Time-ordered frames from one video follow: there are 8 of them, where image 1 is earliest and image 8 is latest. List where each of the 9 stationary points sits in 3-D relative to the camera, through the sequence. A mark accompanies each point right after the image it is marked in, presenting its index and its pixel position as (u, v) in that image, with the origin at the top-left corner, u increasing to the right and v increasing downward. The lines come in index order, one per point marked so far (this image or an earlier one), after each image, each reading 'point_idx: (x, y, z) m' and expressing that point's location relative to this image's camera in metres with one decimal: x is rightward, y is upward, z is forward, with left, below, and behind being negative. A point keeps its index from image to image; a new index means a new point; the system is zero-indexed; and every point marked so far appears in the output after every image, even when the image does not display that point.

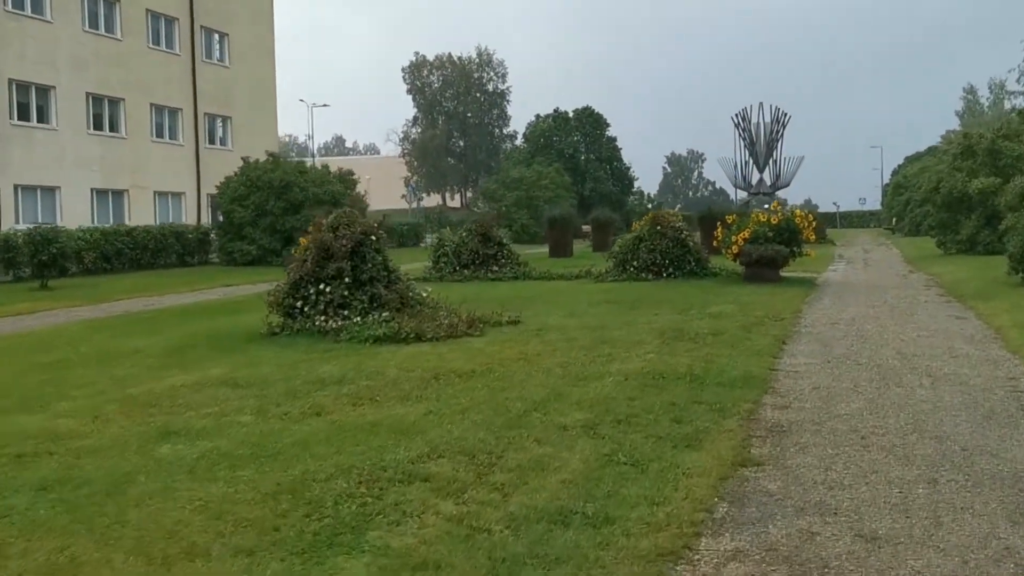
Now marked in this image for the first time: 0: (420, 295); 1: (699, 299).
0: (-1.1, -0.1, +13.7) m
1: (+2.8, -0.2, +17.0) m
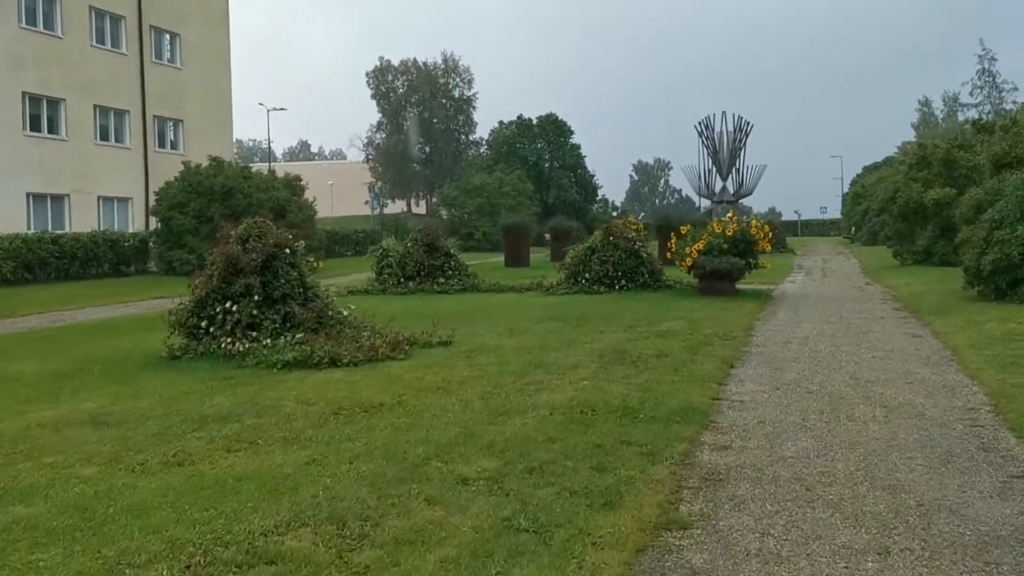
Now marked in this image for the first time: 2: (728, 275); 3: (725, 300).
0: (-1.9, -0.3, +12.5) m
1: (+2.0, -0.4, +15.9) m
2: (+3.6, +0.2, +18.7) m
3: (+3.5, -0.2, +18.3) m
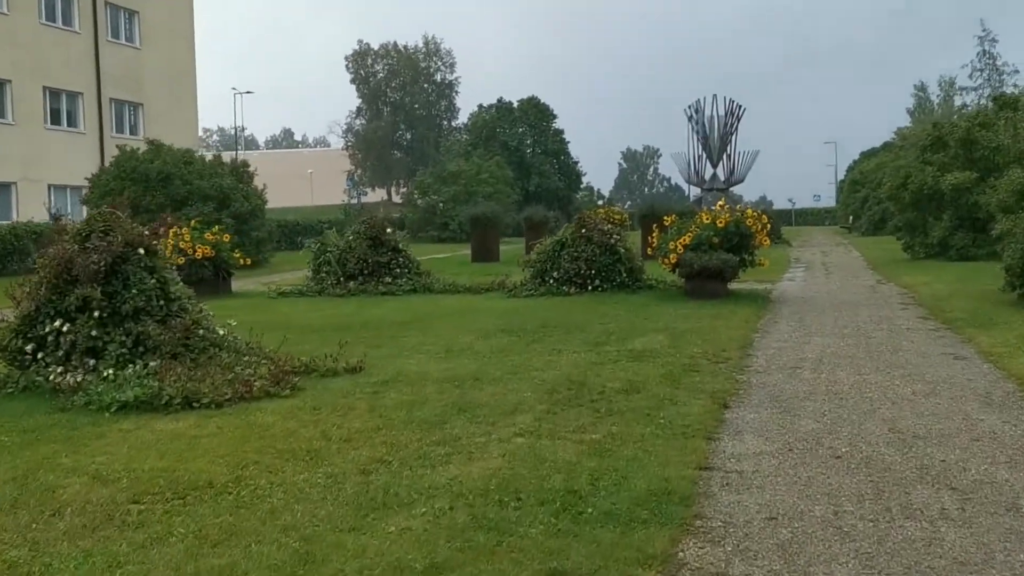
0: (-2.6, -0.4, +9.6) m
1: (+1.3, -0.4, +13.0) m
2: (+3.0, +0.2, +15.9) m
3: (+2.8, -0.2, +15.4) m
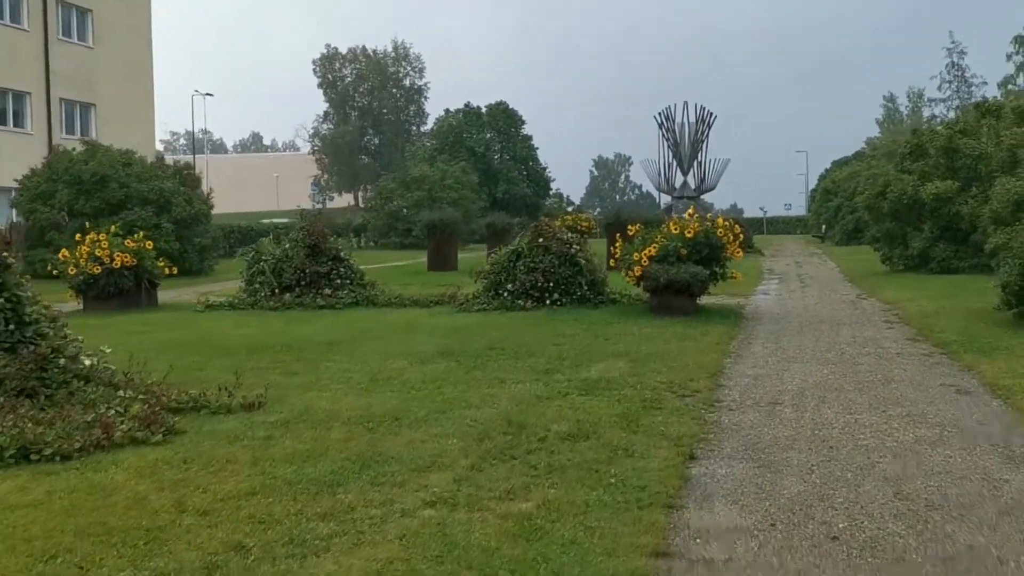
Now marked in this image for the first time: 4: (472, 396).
0: (-3.1, -0.5, +8.1) m
1: (+0.7, -0.6, +11.5) m
2: (+2.3, 0.0, +14.5) m
3: (+2.1, -0.4, +14.0) m
4: (-0.3, -0.8, +8.6) m
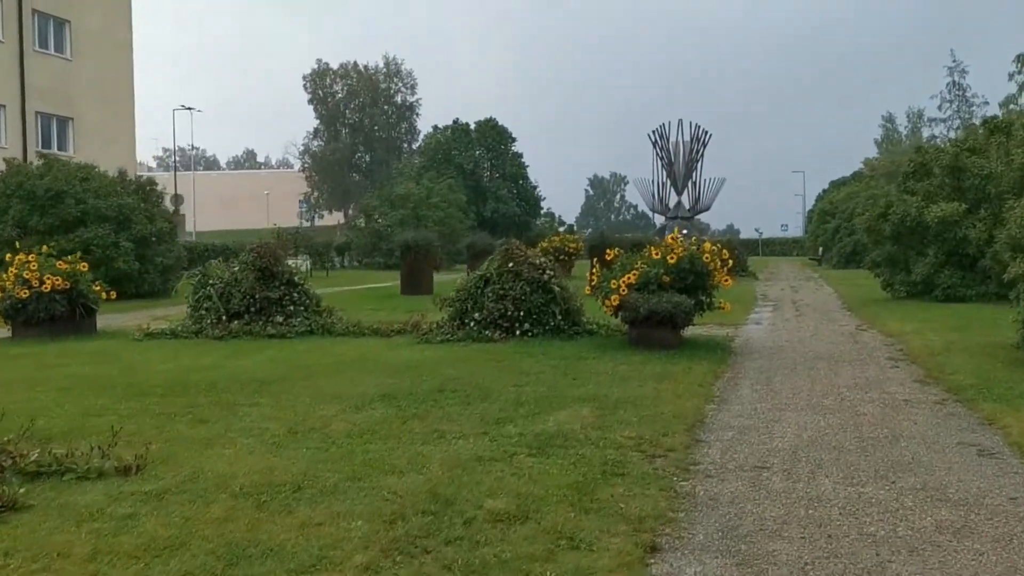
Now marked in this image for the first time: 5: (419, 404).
0: (-3.5, -0.7, +6.7) m
1: (+0.3, -0.9, +10.1) m
2: (+1.9, -0.4, +13.1) m
3: (+1.7, -0.8, +12.6) m
4: (-0.7, -1.1, +7.2) m
5: (-0.8, -1.0, +9.3) m
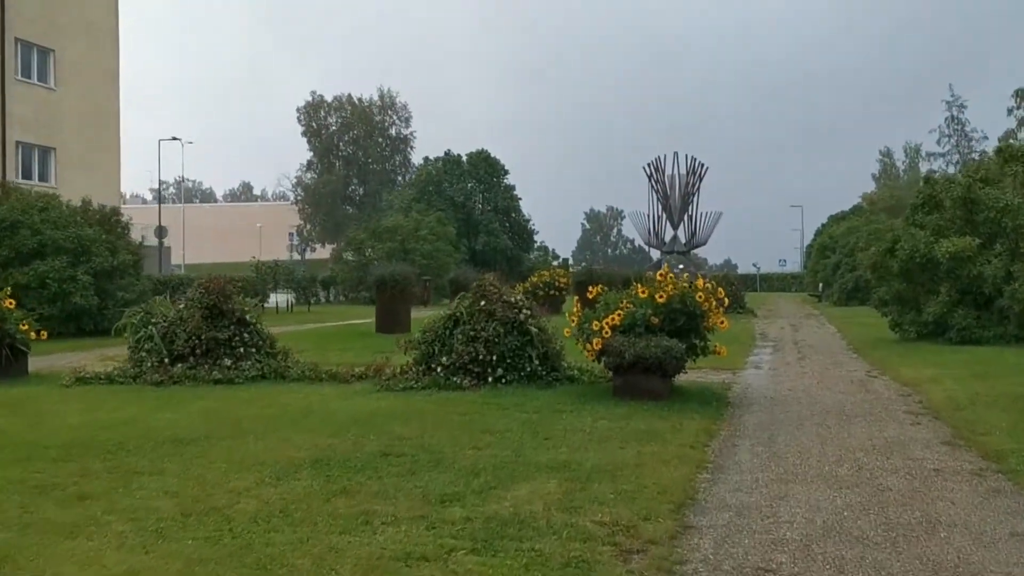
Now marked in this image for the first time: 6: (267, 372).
0: (-3.8, -1.0, +5.1) m
1: (0.0, -1.3, +8.6) m
2: (+1.5, -0.8, +11.6) m
3: (+1.4, -1.2, +11.1) m
4: (-1.0, -1.3, +5.7) m
5: (-1.1, -1.3, +7.8) m
6: (-3.1, -1.0, +13.9) m
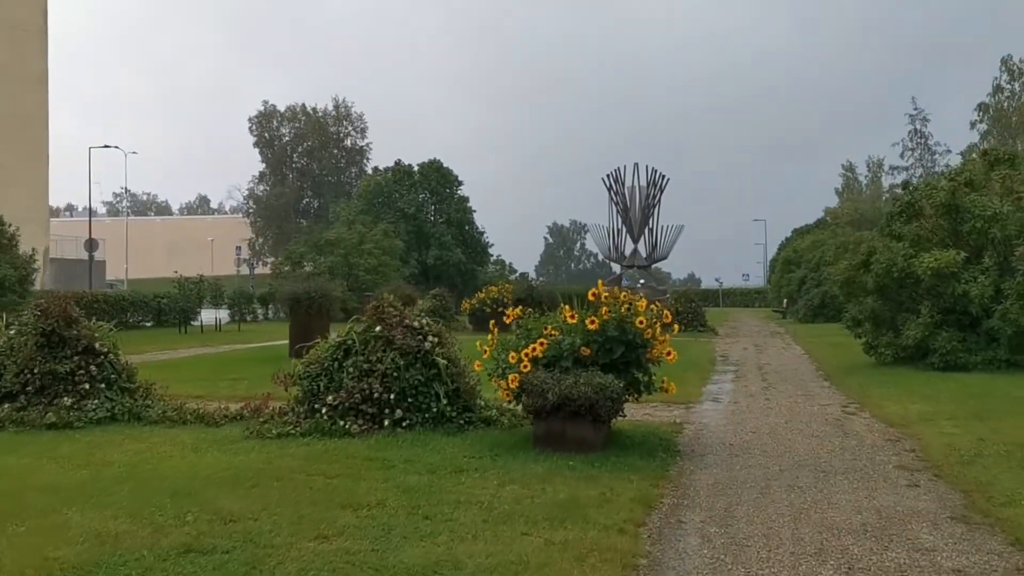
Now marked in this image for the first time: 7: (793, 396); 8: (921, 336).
0: (-4.5, -1.1, +2.6) m
1: (-0.8, -1.4, +6.2) m
2: (+0.6, -1.0, +9.2) m
3: (+0.5, -1.4, +8.7) m
4: (-1.7, -1.5, +3.2) m
5: (-1.9, -1.4, +5.3) m
6: (-4.0, -1.3, +11.3) m
7: (+3.6, -1.4, +14.2) m
8: (+6.6, -0.8, +18.1) m
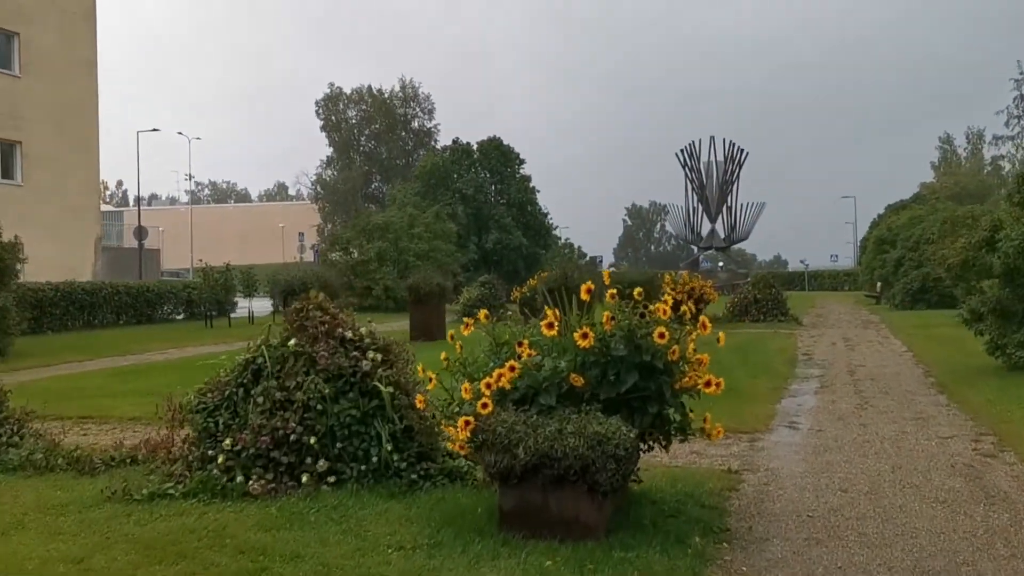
0: (-5.2, -1.2, -0.3) m
1: (-1.3, -1.5, +3.0) m
2: (+0.4, -1.0, +5.9) m
3: (+0.2, -1.4, +5.4) m
4: (-2.5, -1.5, +0.1) m
5: (-2.4, -1.5, +2.2) m
6: (-4.1, -1.3, +8.3) m
7: (+3.7, -1.3, +10.6) m
8: (+7.0, -0.5, +14.3) m
